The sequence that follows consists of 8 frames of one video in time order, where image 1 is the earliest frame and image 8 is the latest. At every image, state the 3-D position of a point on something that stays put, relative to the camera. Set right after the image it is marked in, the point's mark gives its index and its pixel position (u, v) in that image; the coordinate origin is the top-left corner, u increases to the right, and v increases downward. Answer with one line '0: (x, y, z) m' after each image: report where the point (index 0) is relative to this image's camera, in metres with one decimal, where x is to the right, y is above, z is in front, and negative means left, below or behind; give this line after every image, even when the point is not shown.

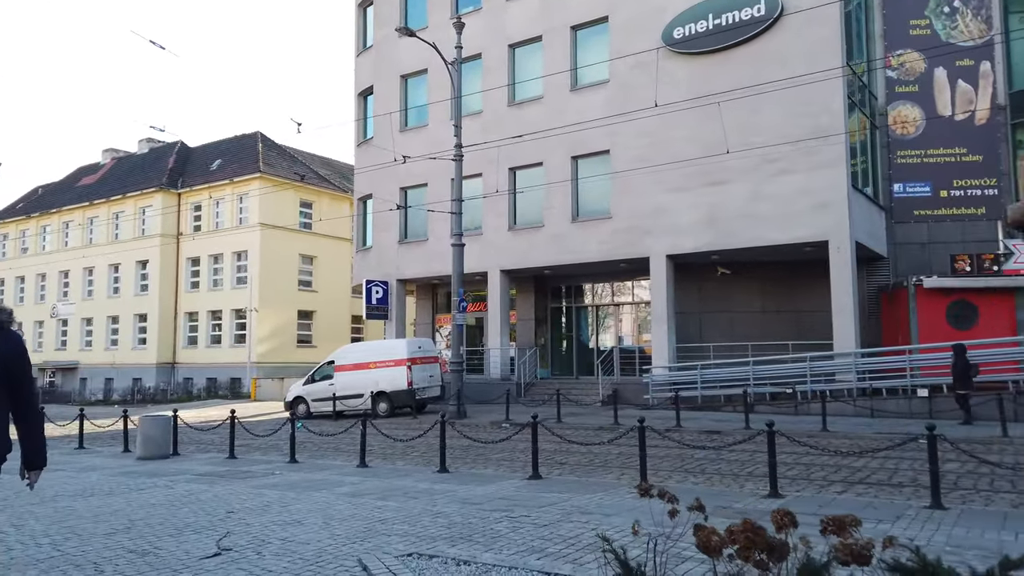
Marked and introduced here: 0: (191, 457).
0: (-6.0, -3.2, +13.7) m
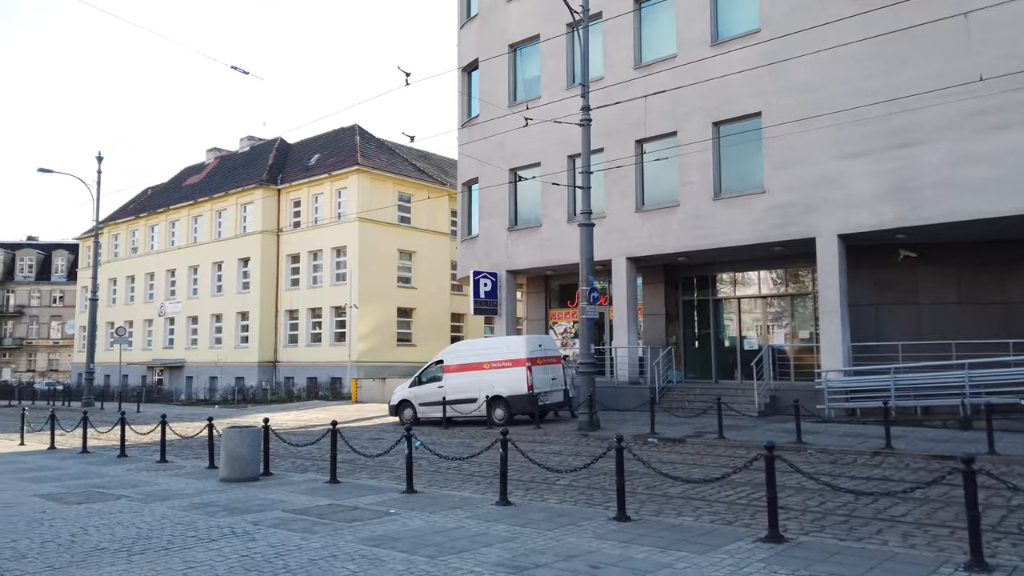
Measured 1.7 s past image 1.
0: (-3.4, -2.9, +11.1) m
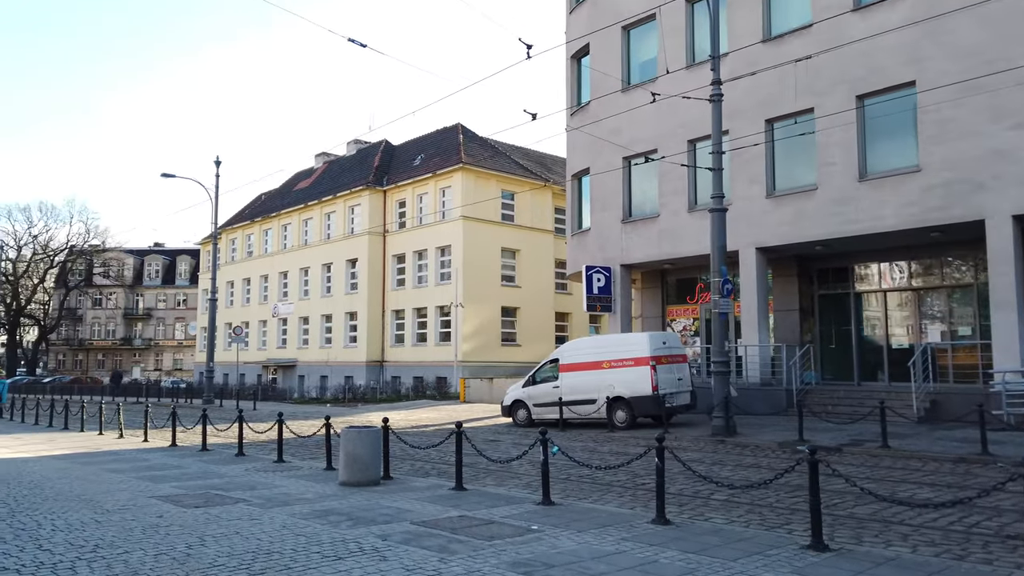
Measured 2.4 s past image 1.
0: (-1.5, -2.7, +10.2) m
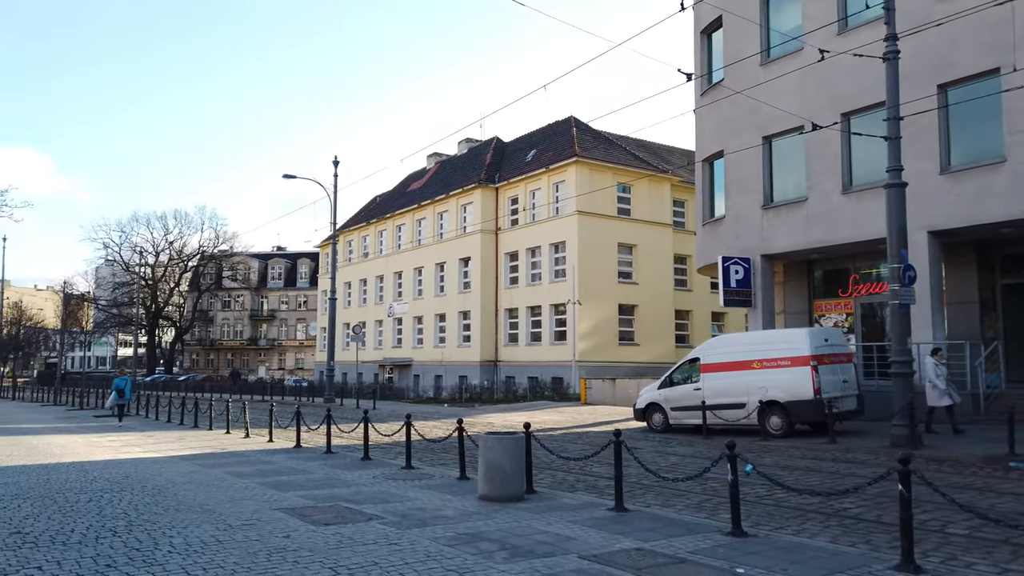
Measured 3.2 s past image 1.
0: (+0.5, -2.6, +8.8) m
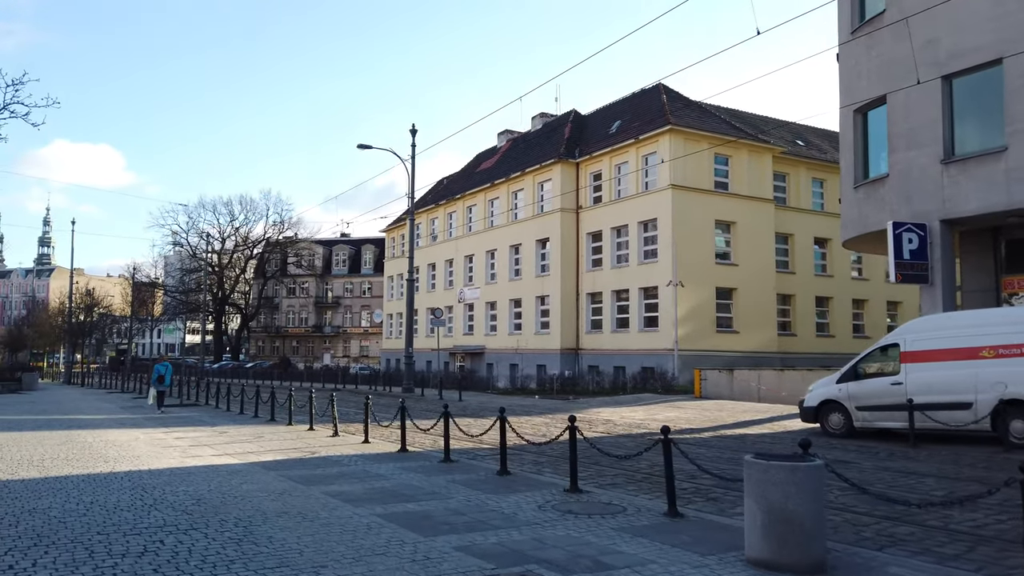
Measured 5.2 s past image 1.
0: (+2.7, -2.1, +5.3) m
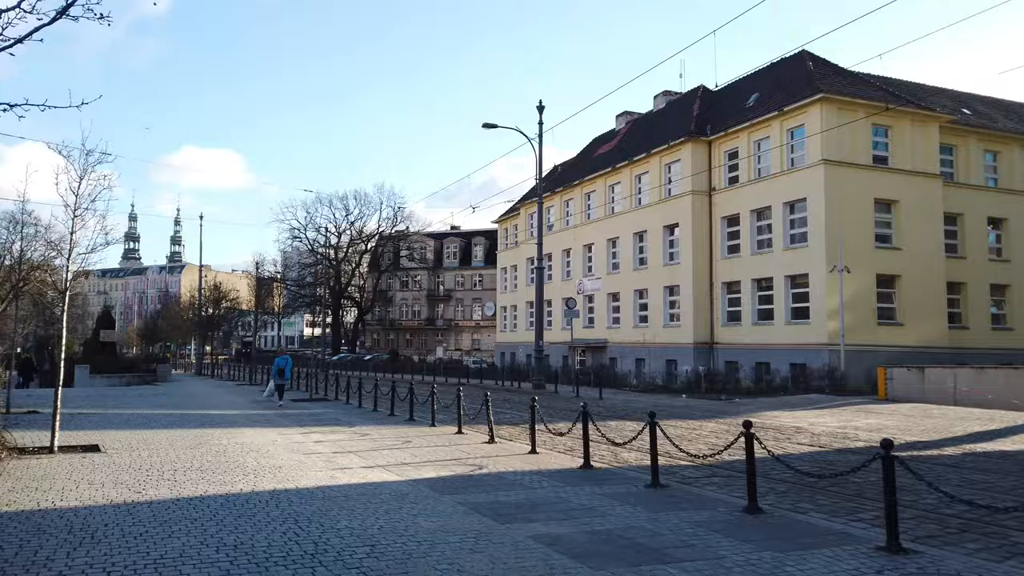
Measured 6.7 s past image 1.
0: (+4.6, -1.8, +2.4) m
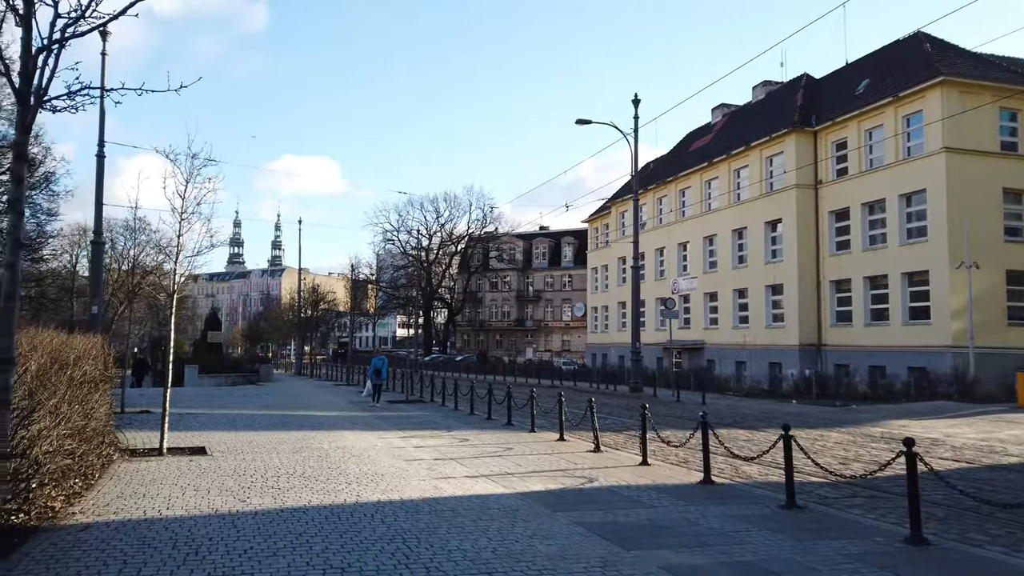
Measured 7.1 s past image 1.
0: (+5.0, -1.7, +1.1) m
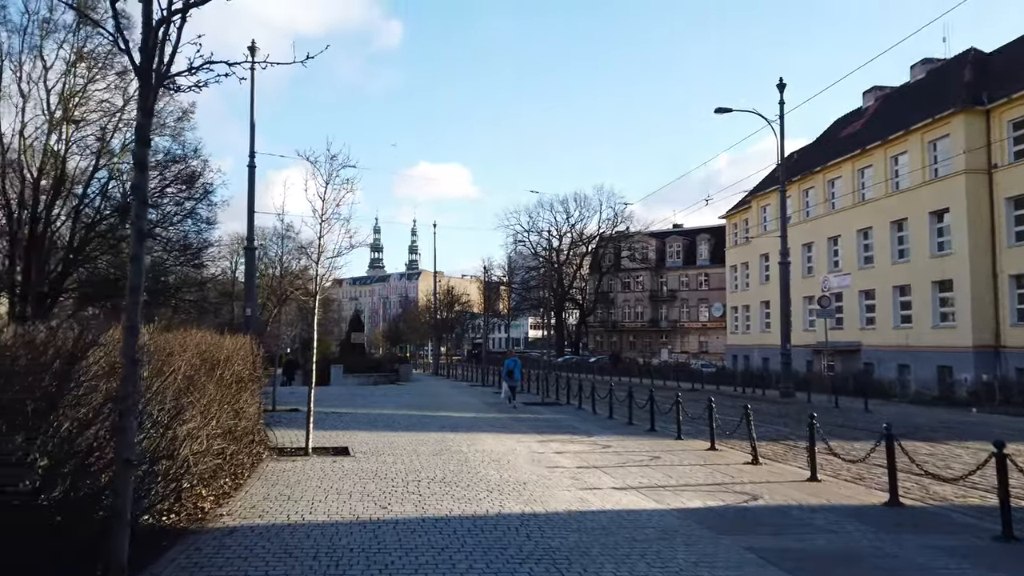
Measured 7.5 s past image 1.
0: (+5.3, -1.6, -0.4) m
